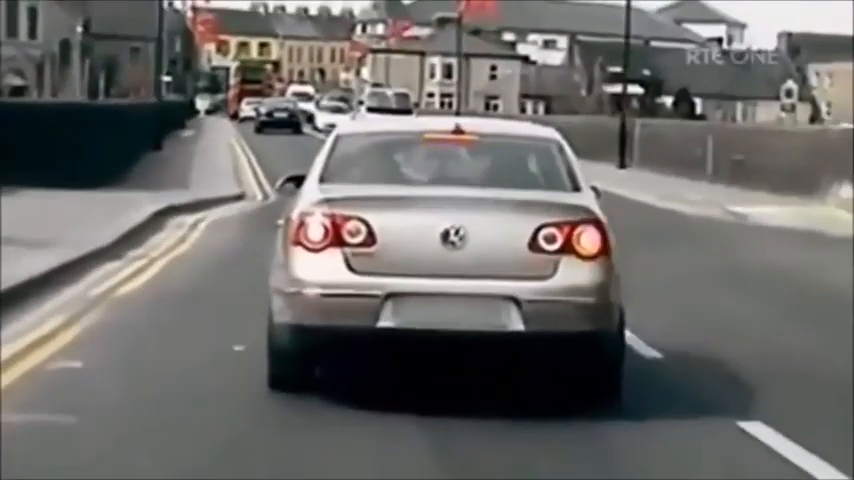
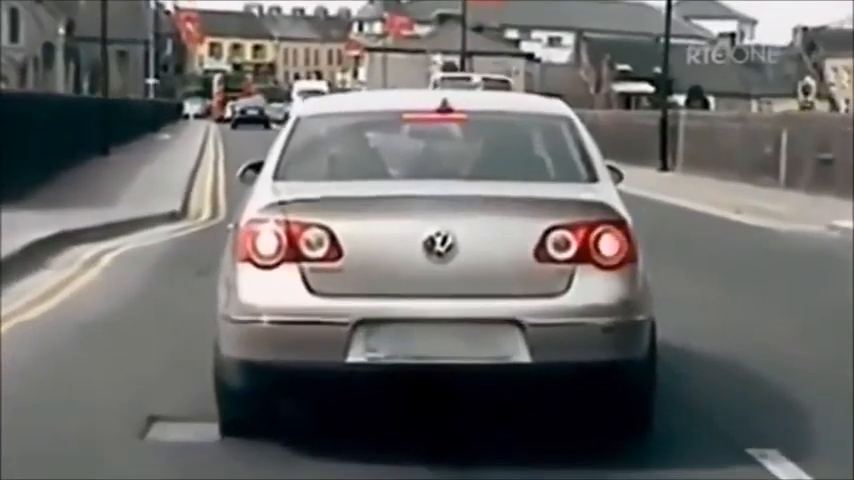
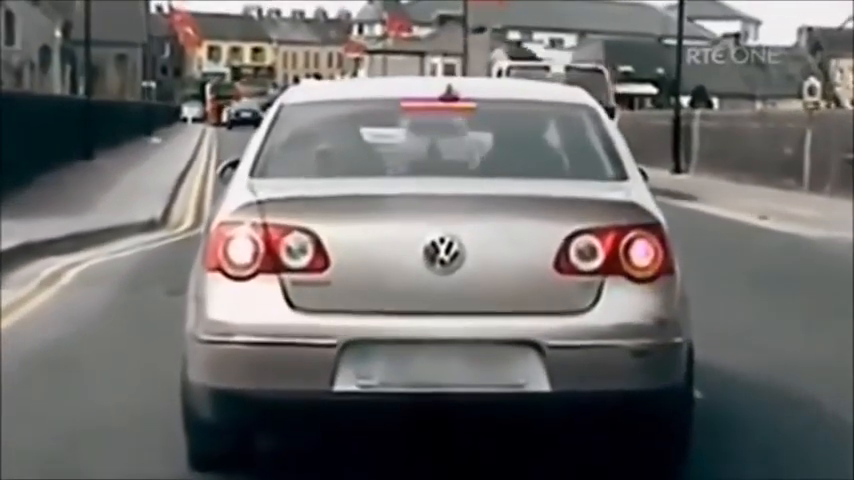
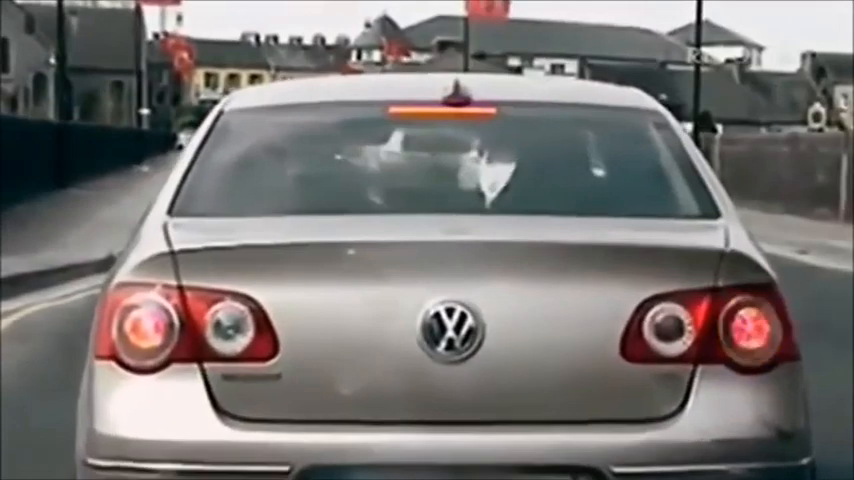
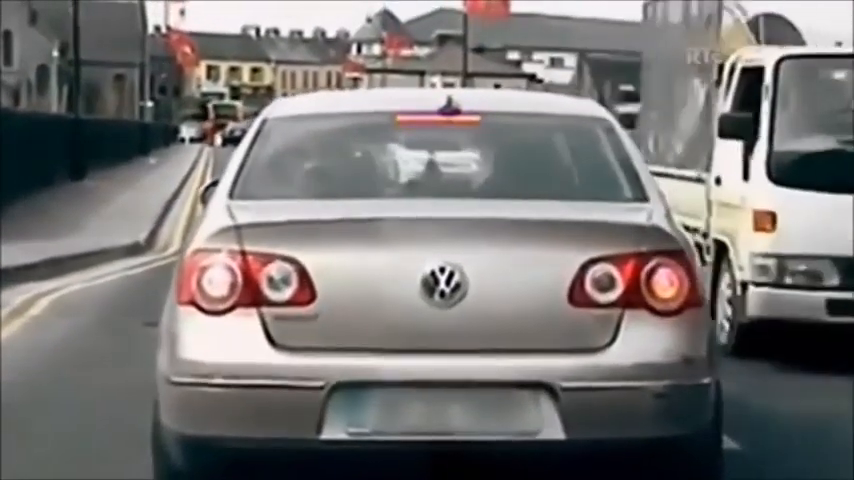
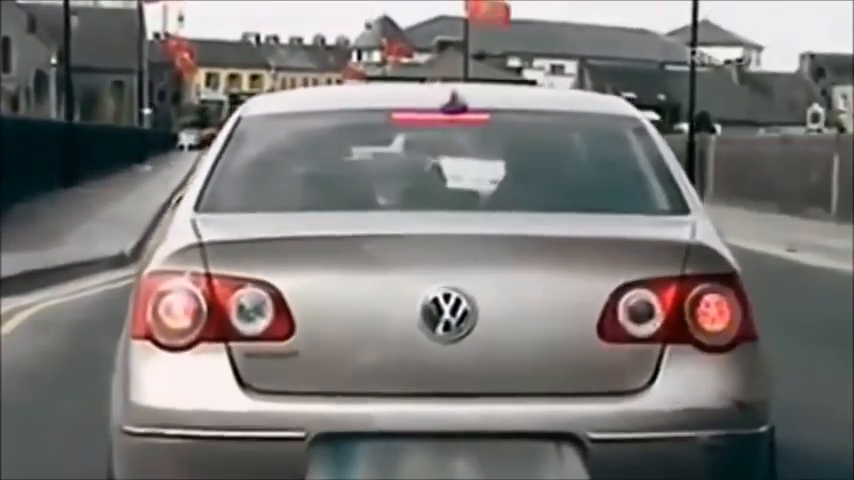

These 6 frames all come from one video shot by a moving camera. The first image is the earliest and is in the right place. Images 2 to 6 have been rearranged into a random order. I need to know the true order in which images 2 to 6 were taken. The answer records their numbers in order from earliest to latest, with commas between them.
2, 3, 5, 6, 4
